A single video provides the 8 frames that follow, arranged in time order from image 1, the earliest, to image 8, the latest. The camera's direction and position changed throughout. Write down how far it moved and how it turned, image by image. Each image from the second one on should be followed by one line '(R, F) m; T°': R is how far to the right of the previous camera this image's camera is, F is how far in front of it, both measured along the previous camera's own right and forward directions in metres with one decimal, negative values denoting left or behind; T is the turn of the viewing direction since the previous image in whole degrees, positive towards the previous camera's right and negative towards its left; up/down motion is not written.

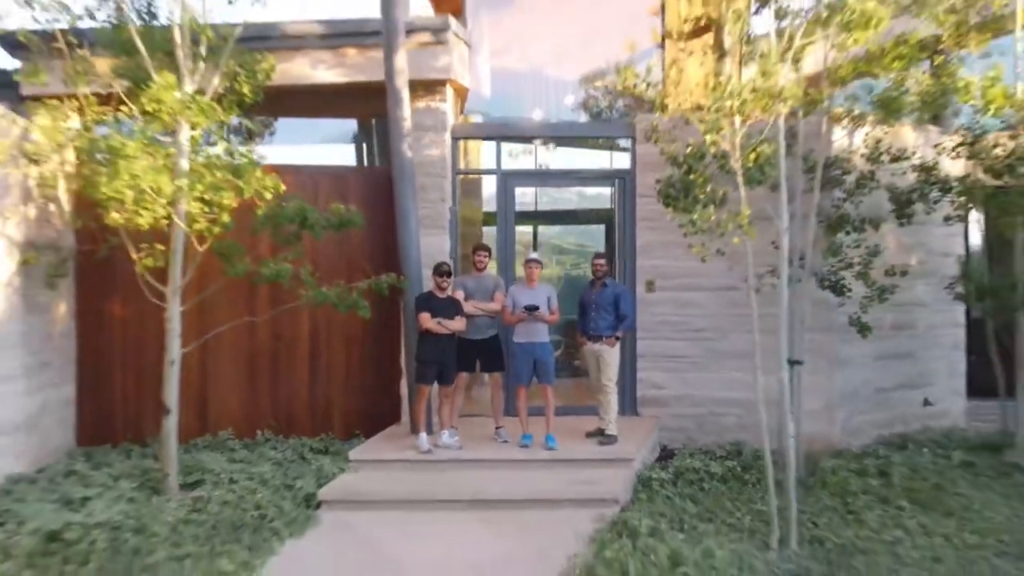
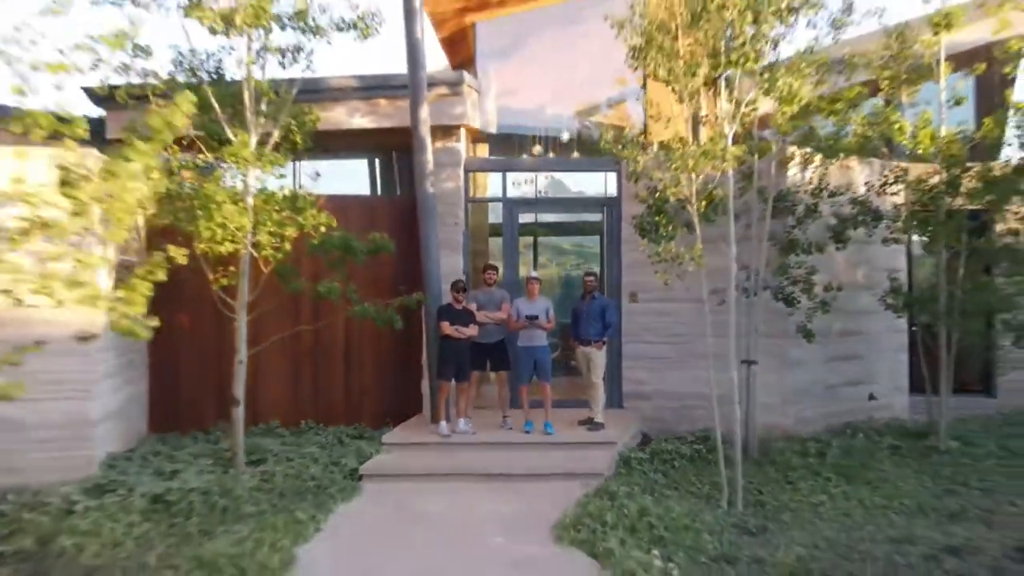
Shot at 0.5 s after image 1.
(0.0, -1.3) m; 0°
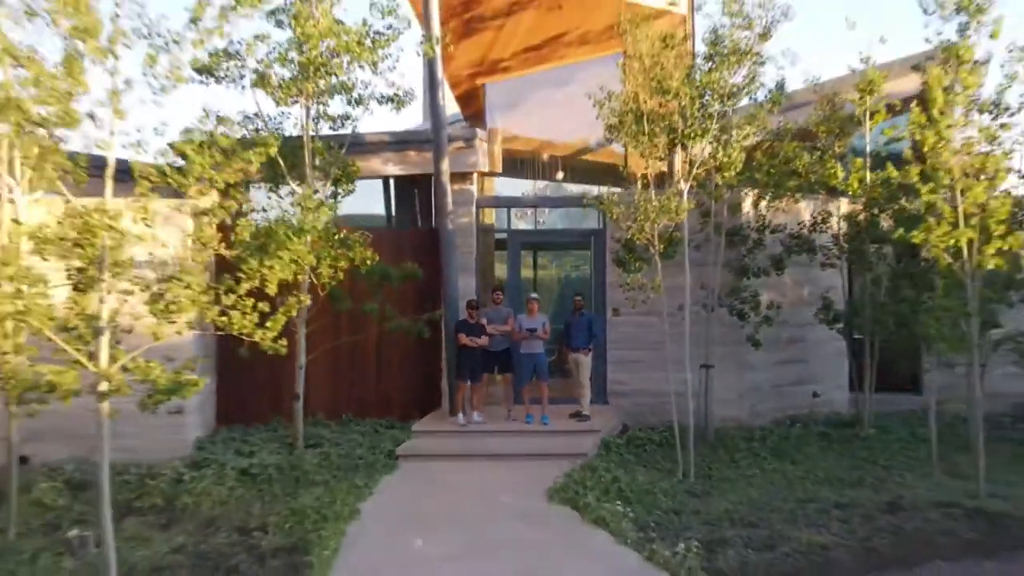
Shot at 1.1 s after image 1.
(0.0, -1.8) m; 0°
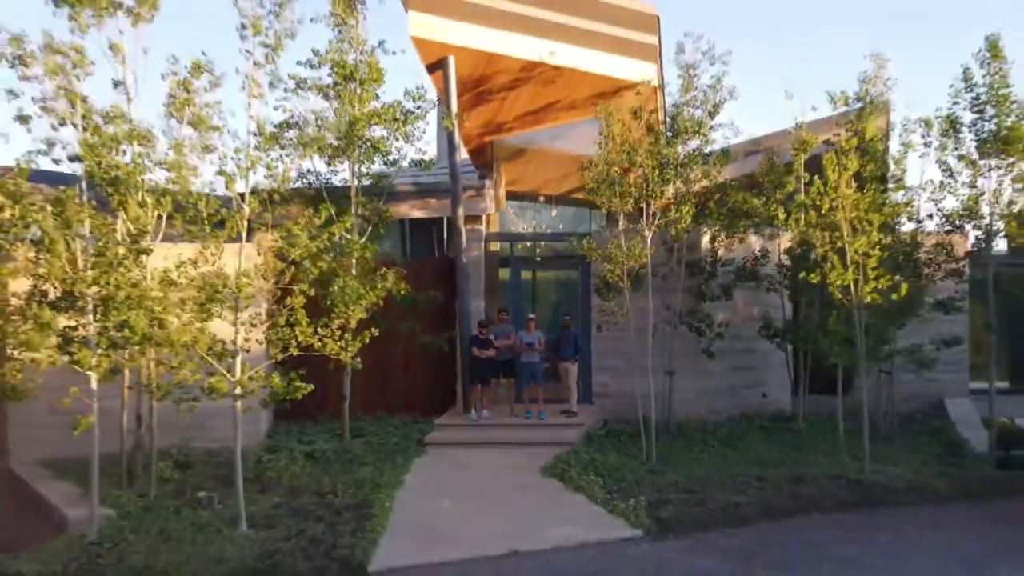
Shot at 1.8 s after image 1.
(0.0, -2.3) m; 0°
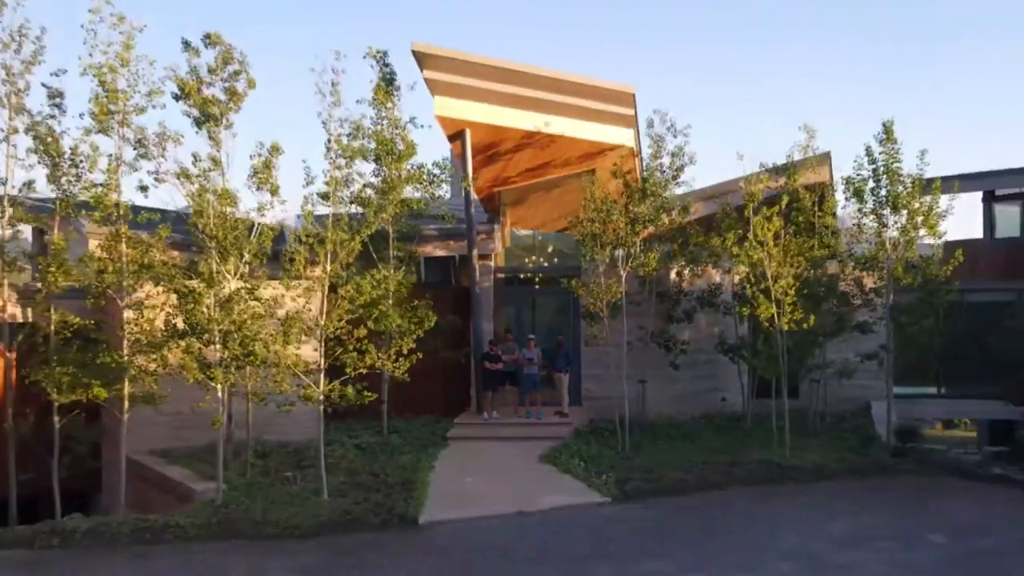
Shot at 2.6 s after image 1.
(0.0, -2.9) m; 0°
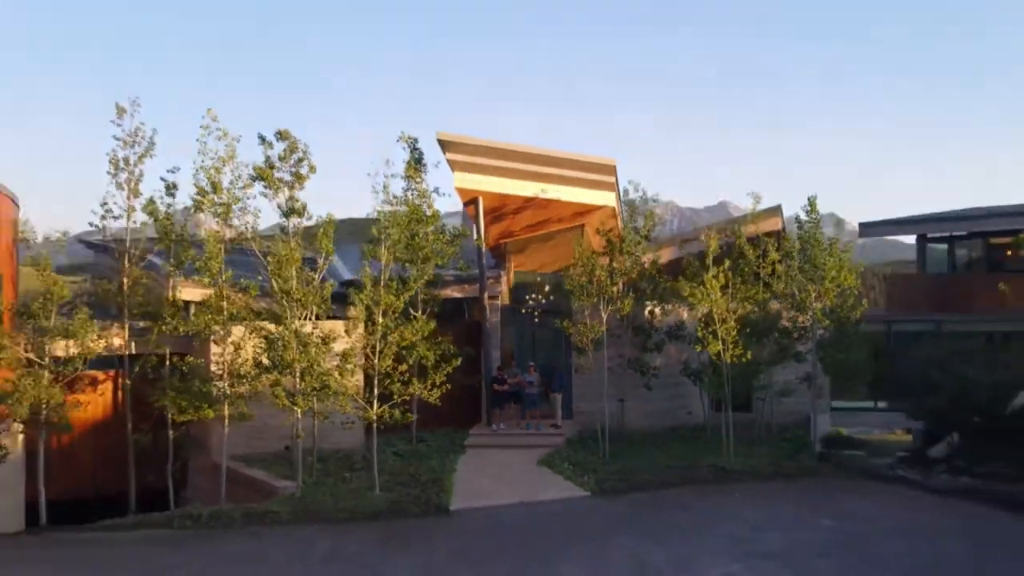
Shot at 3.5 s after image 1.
(-0.1, -3.5) m; 0°
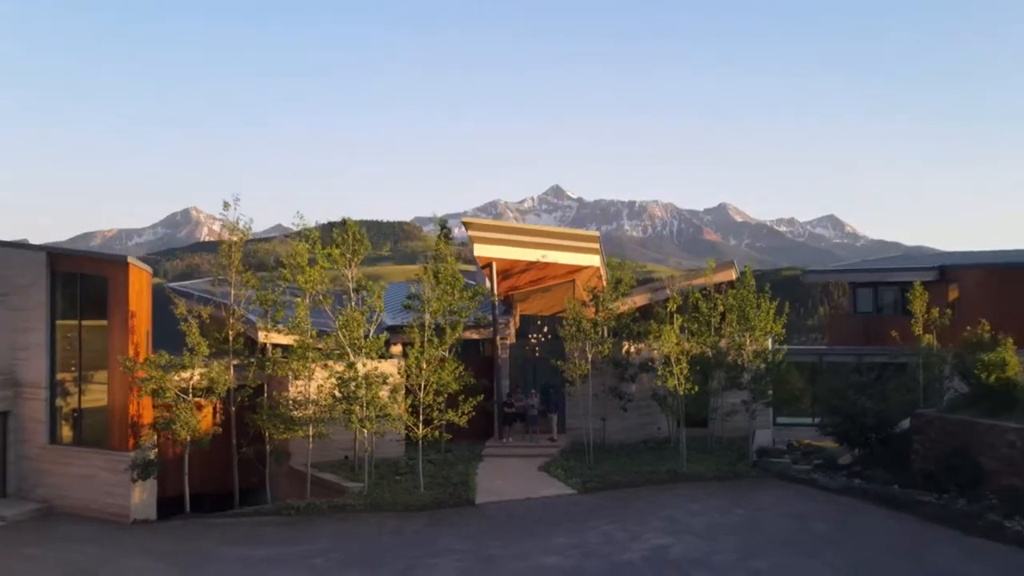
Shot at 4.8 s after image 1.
(-0.1, -5.2) m; 0°
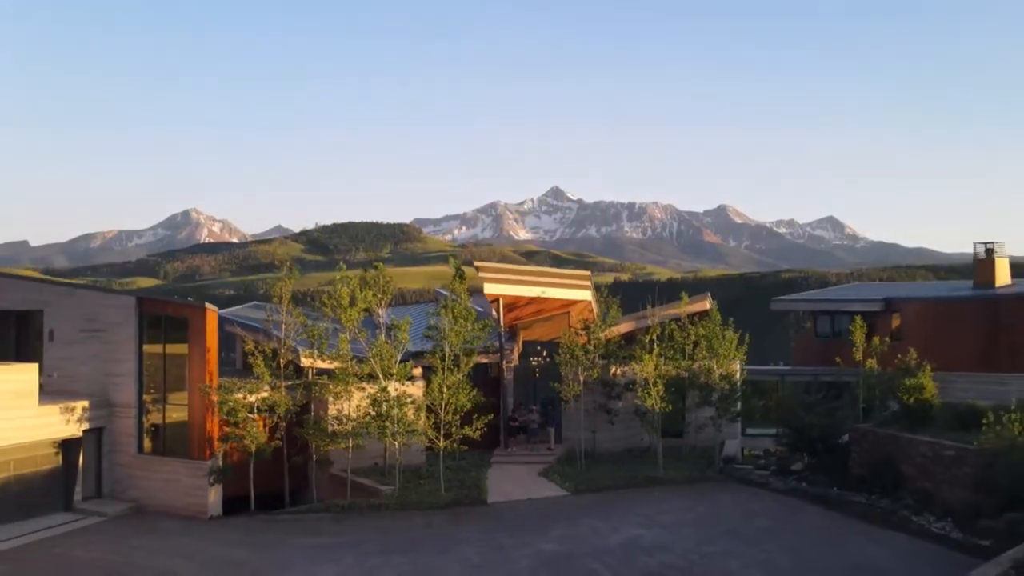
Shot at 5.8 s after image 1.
(-0.1, -4.1) m; 0°
